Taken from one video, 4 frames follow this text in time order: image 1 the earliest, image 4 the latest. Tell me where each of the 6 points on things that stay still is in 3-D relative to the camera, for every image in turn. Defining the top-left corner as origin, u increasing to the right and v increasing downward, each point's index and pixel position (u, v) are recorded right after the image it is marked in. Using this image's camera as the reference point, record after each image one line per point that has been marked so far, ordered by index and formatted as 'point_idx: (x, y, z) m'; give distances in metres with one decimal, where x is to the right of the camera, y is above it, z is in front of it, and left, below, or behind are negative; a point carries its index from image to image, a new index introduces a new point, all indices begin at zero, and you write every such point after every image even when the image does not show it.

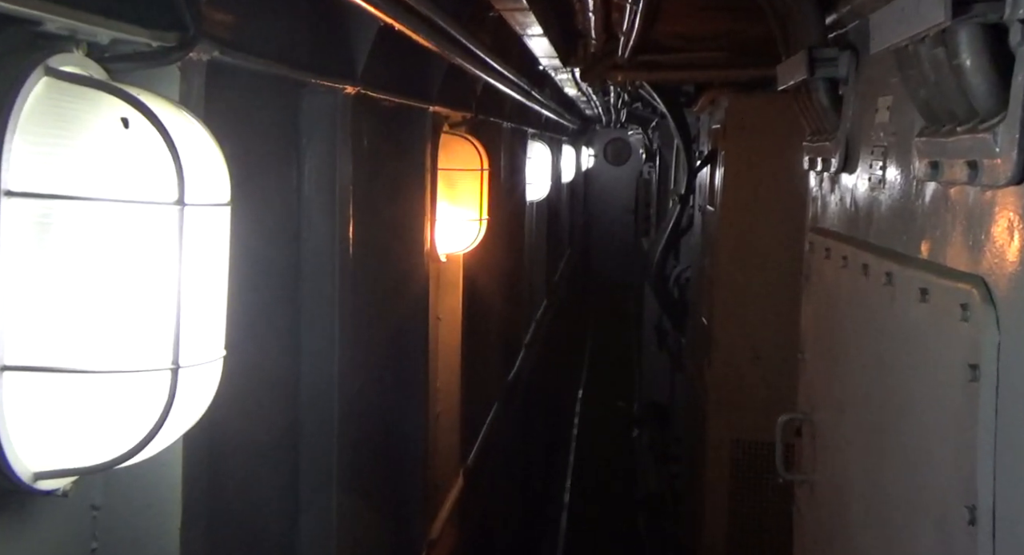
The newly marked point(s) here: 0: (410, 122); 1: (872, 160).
0: (-0.3, +0.4, +3.6) m
1: (+0.9, +0.3, +3.3) m
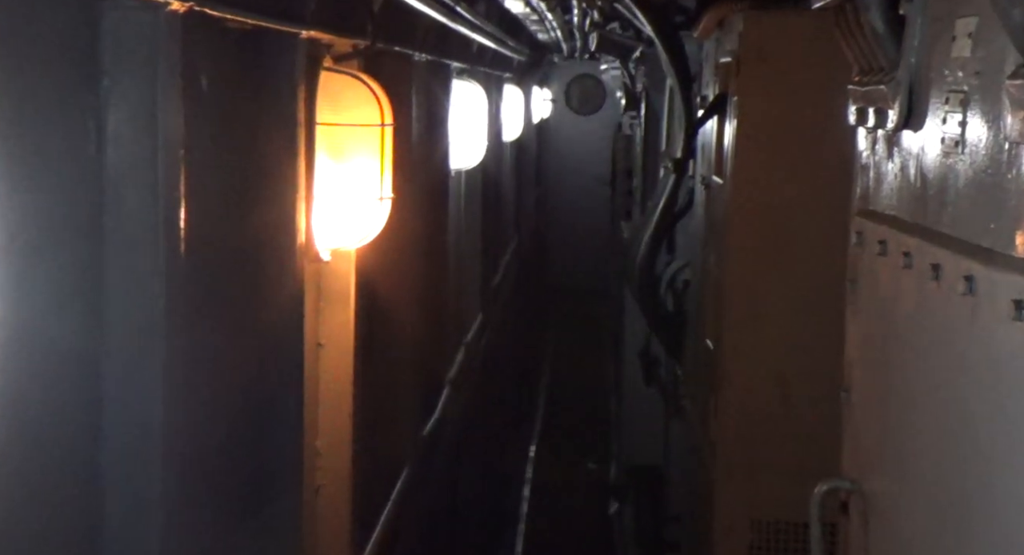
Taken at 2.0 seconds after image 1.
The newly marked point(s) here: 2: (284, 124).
0: (-0.4, +0.4, +2.5) m
1: (+0.7, +0.3, +2.2) m
2: (-0.4, +0.3, +2.5) m
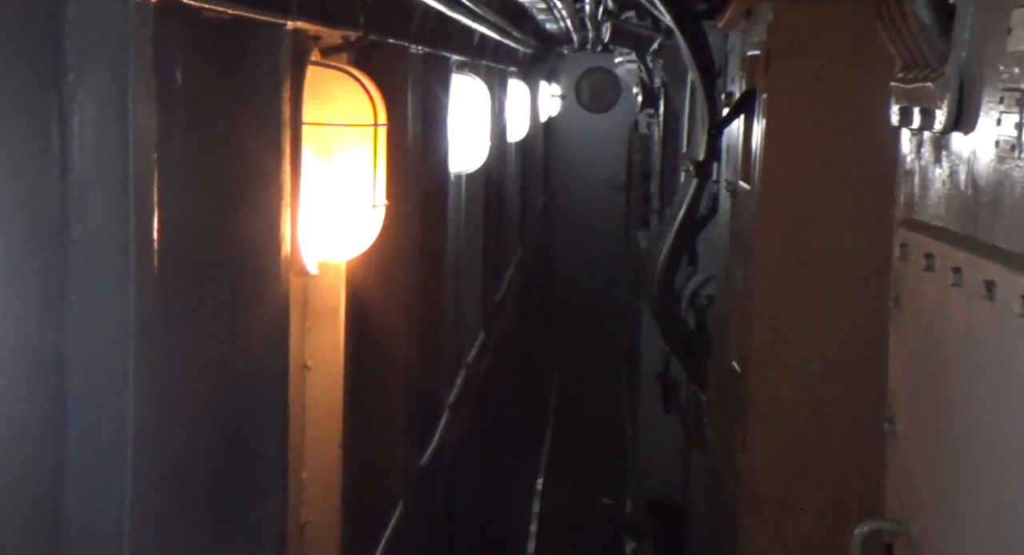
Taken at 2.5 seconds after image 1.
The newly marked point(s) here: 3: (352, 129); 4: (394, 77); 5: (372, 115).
0: (-0.4, +0.4, +2.2) m
1: (+0.7, +0.3, +2.0) m
2: (-0.4, +0.3, +2.3) m
3: (-0.3, +0.3, +2.3) m
4: (-0.3, +0.4, +2.7) m
5: (-0.2, +0.3, +2.4) m
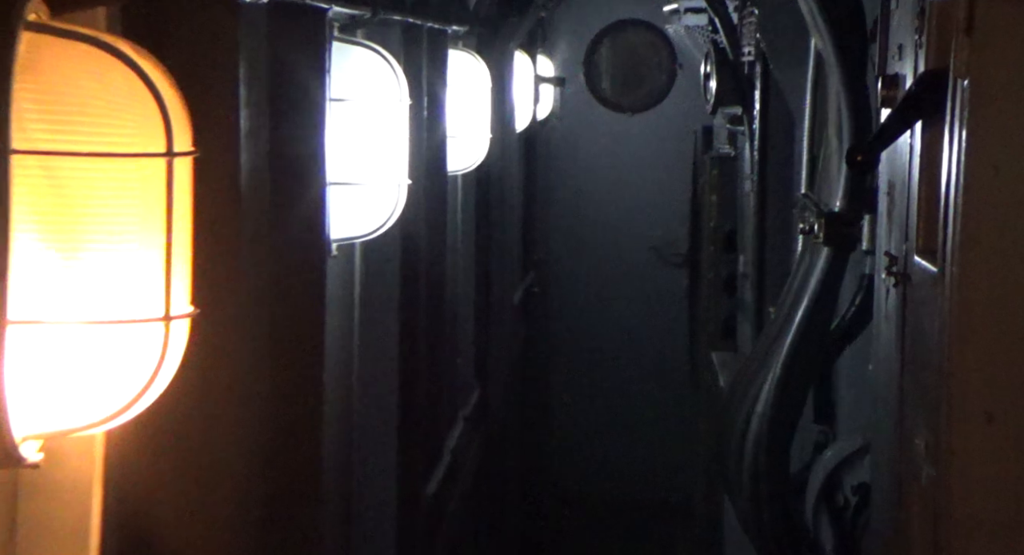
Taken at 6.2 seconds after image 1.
0: (-0.5, +0.2, +1.1) m
1: (+0.7, +0.1, +0.8) m
2: (-0.5, +0.1, +1.1) m
3: (-0.3, +0.1, +1.1) m
4: (-0.3, +0.3, +1.5) m
5: (-0.3, +0.1, +1.2) m
